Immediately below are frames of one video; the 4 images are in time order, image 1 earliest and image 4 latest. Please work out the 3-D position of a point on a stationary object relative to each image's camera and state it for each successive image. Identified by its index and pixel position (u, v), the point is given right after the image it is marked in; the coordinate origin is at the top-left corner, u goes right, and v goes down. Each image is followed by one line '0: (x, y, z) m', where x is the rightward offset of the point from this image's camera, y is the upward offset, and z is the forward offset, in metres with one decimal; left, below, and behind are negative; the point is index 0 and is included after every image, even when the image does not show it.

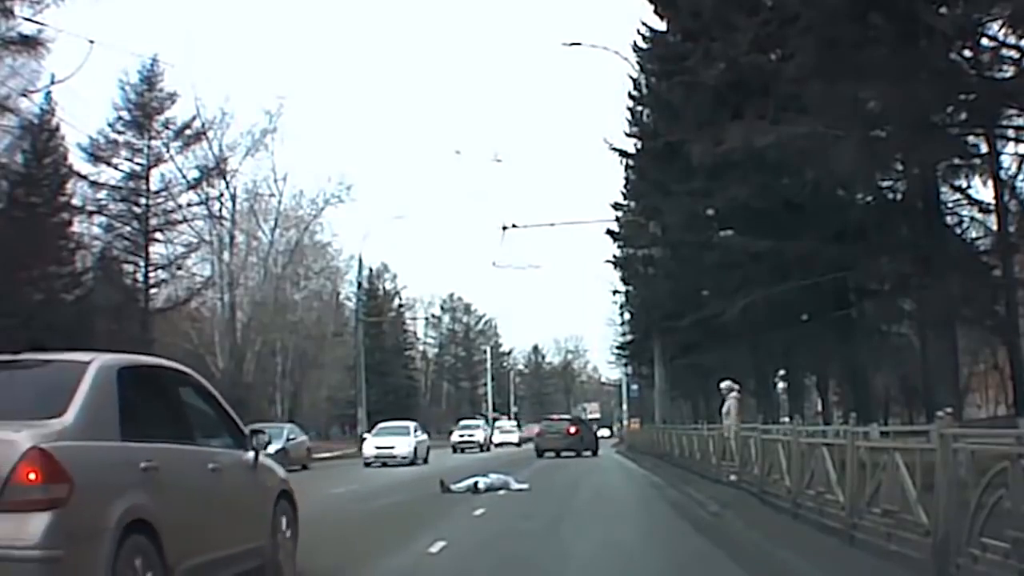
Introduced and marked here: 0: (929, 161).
0: (+5.5, +1.7, +18.4) m
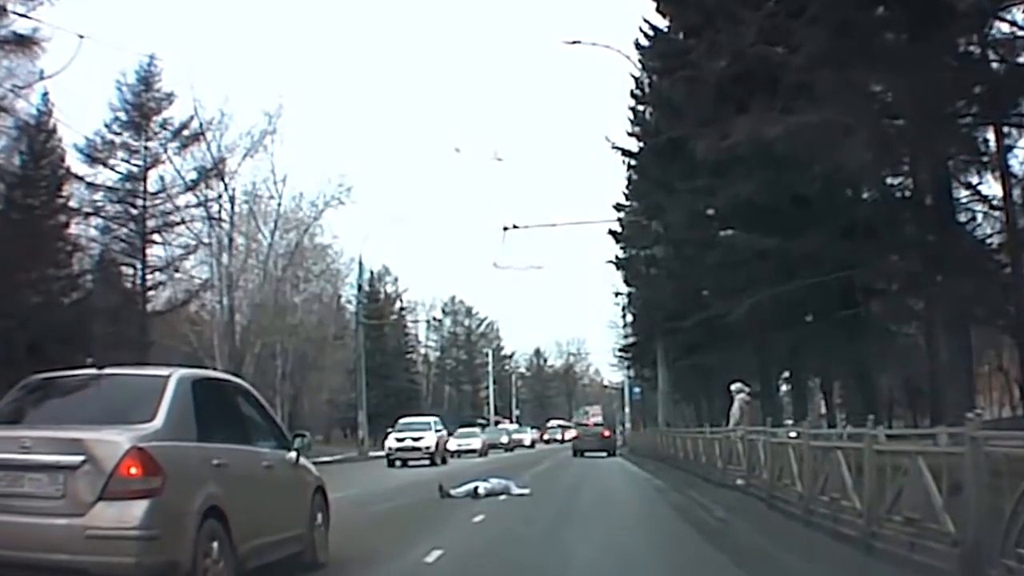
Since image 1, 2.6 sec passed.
0: (+5.5, +1.7, +17.9) m
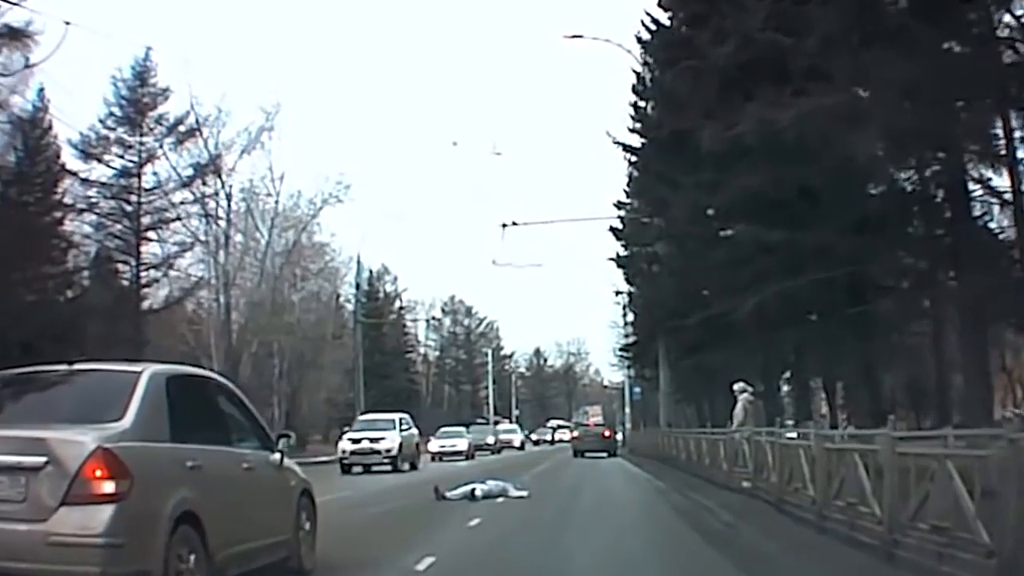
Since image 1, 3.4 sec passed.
0: (+5.5, +1.7, +17.2) m
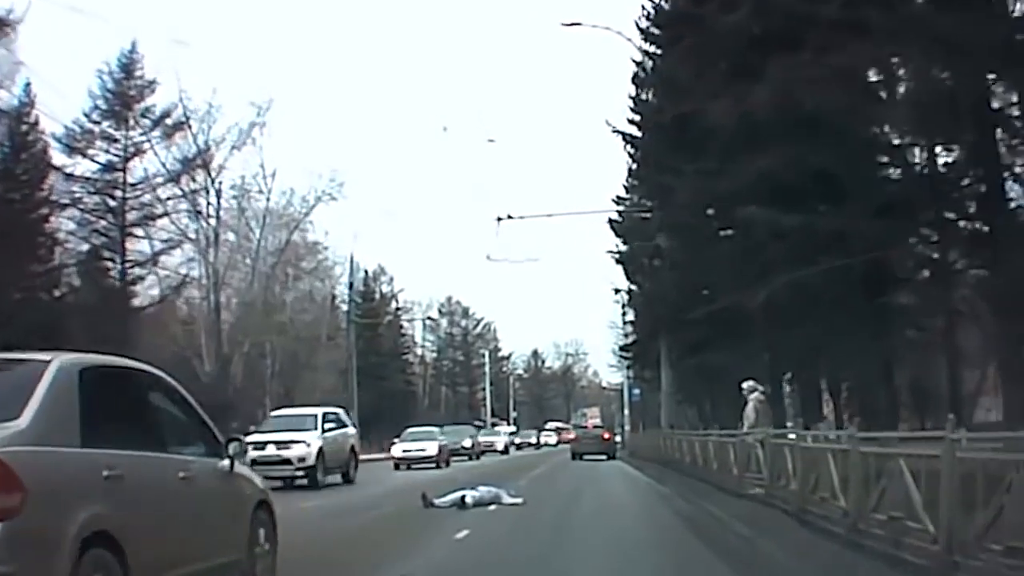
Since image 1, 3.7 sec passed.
0: (+5.4, +1.8, +15.9) m
